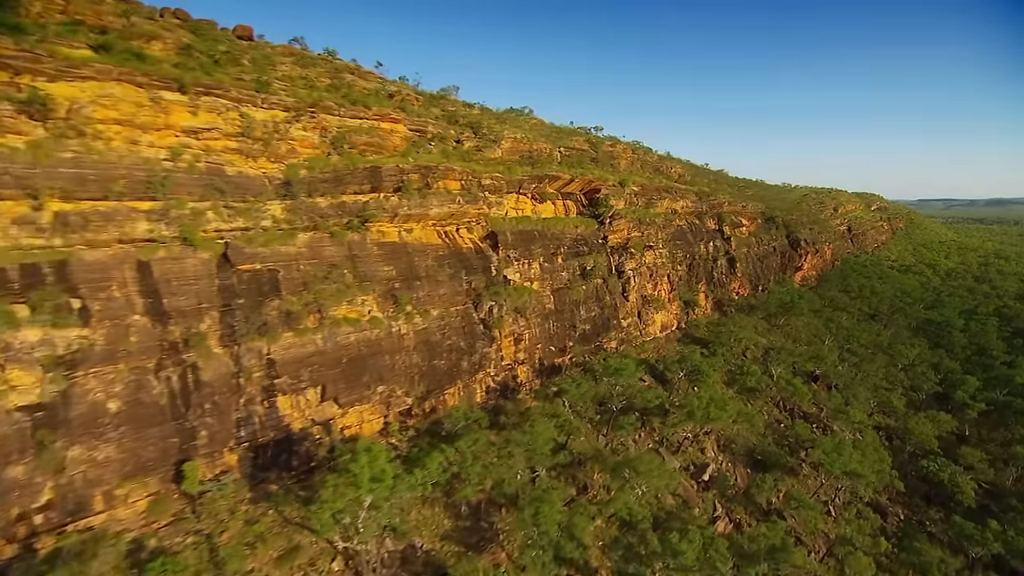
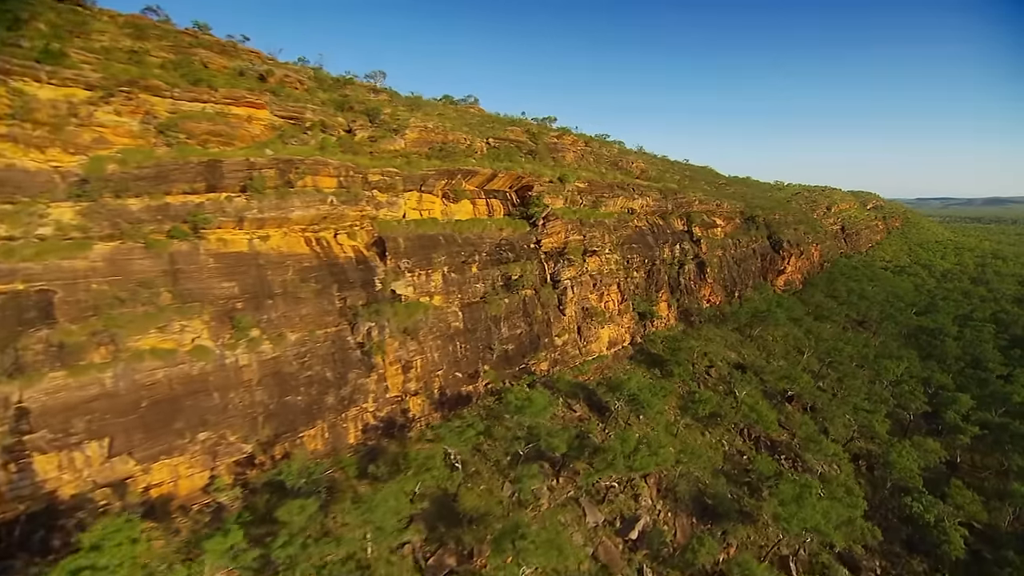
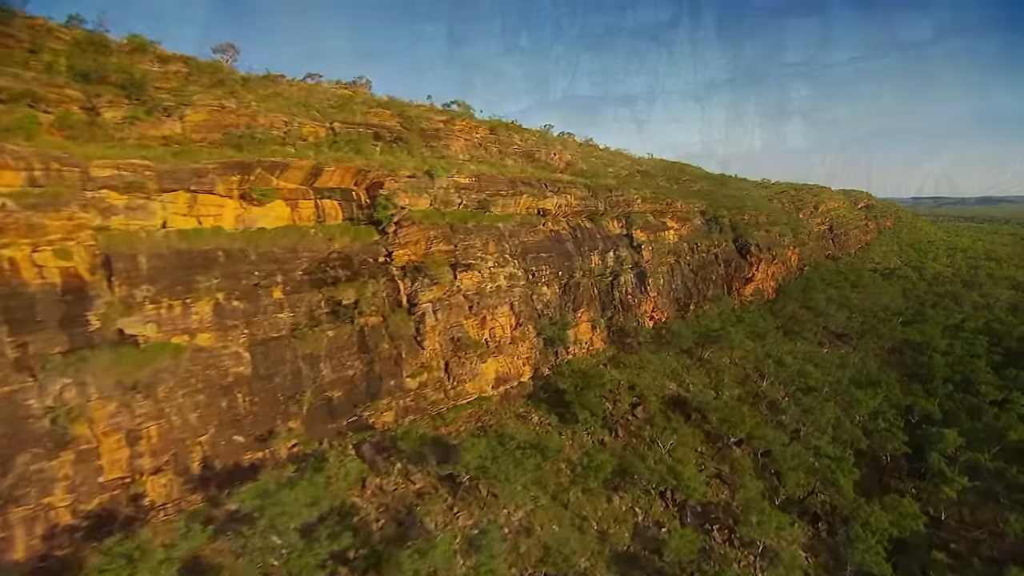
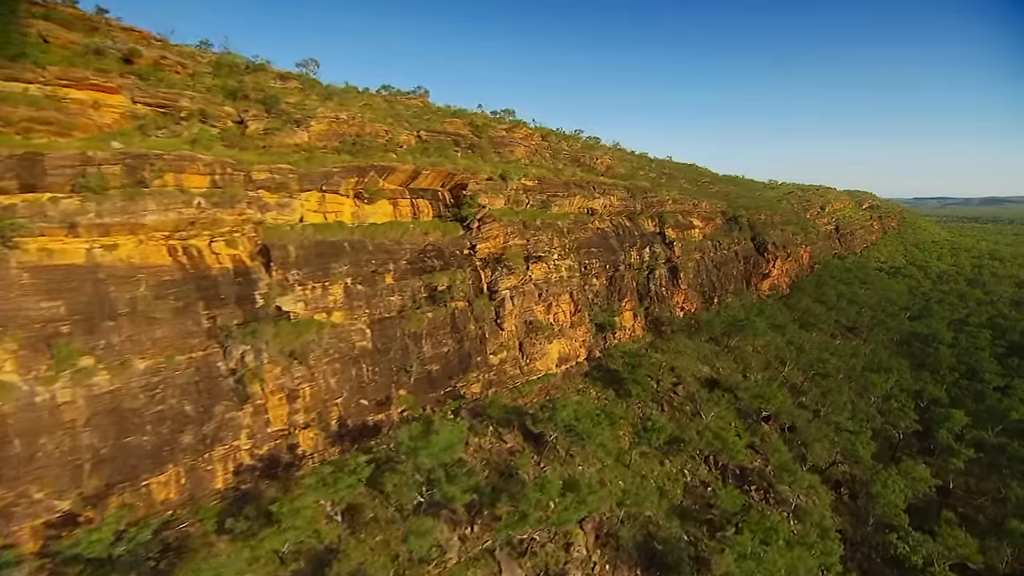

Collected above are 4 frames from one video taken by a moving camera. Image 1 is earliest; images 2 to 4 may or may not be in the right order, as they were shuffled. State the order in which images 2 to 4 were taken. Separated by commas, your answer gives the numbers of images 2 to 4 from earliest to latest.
2, 4, 3
